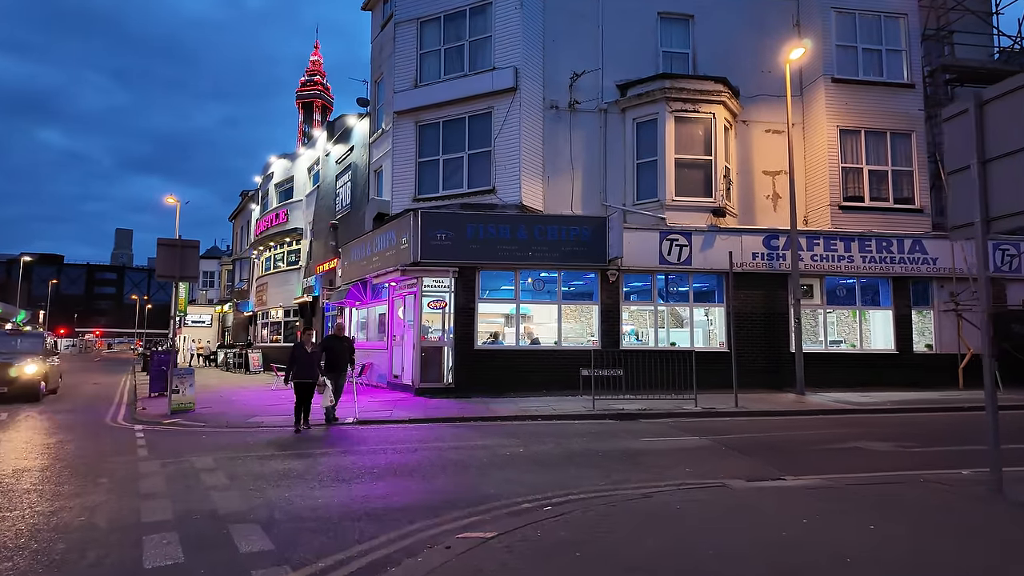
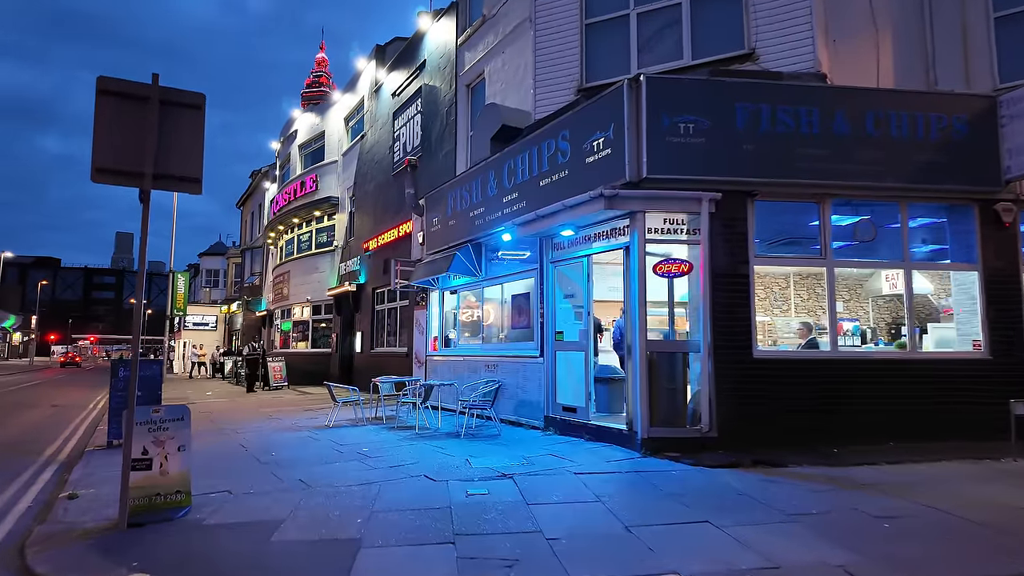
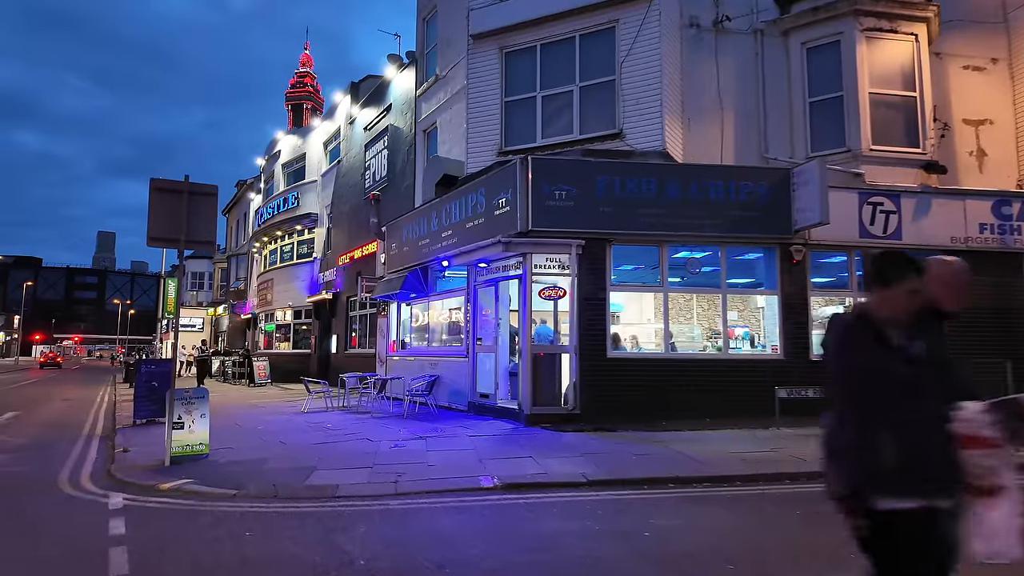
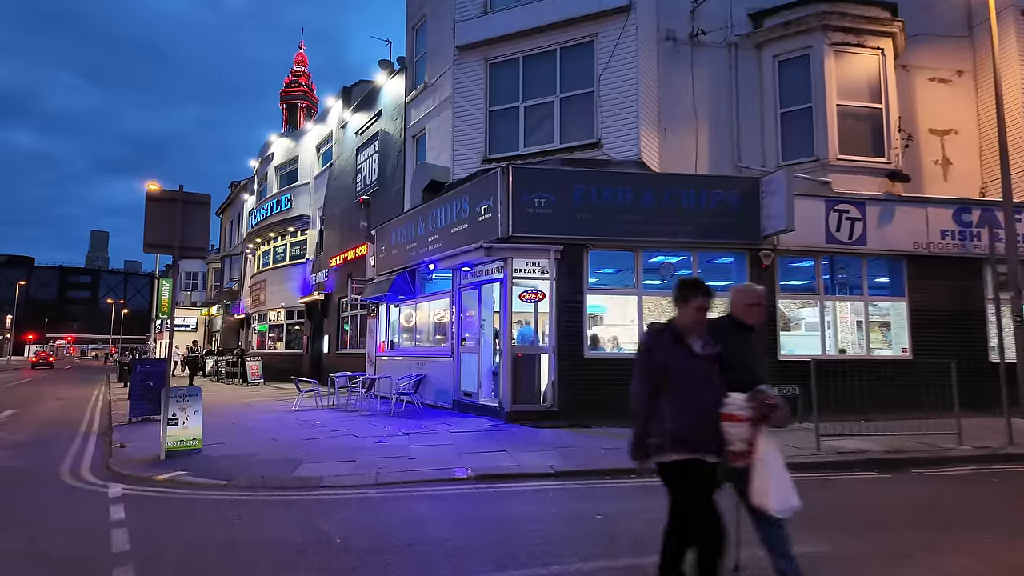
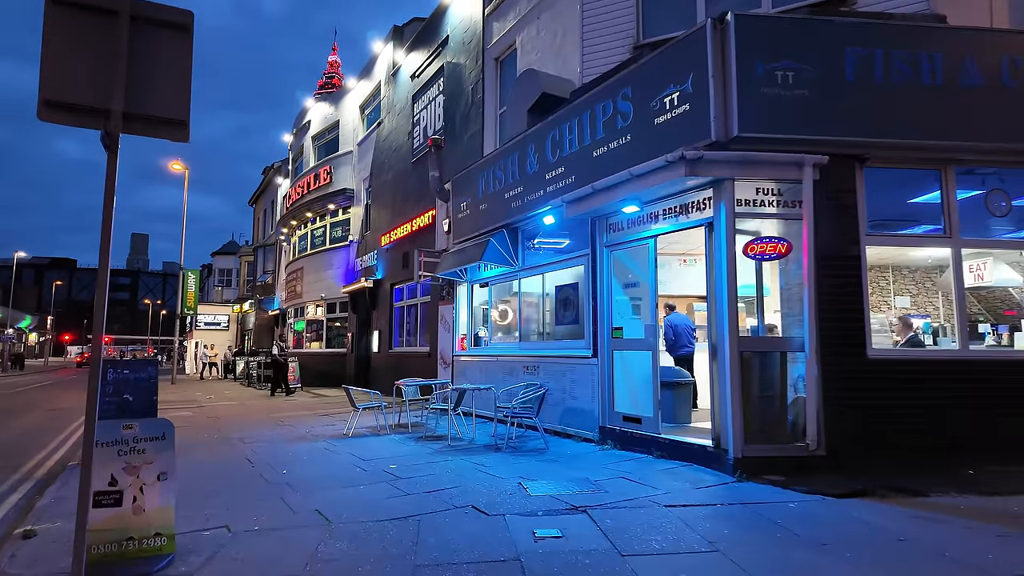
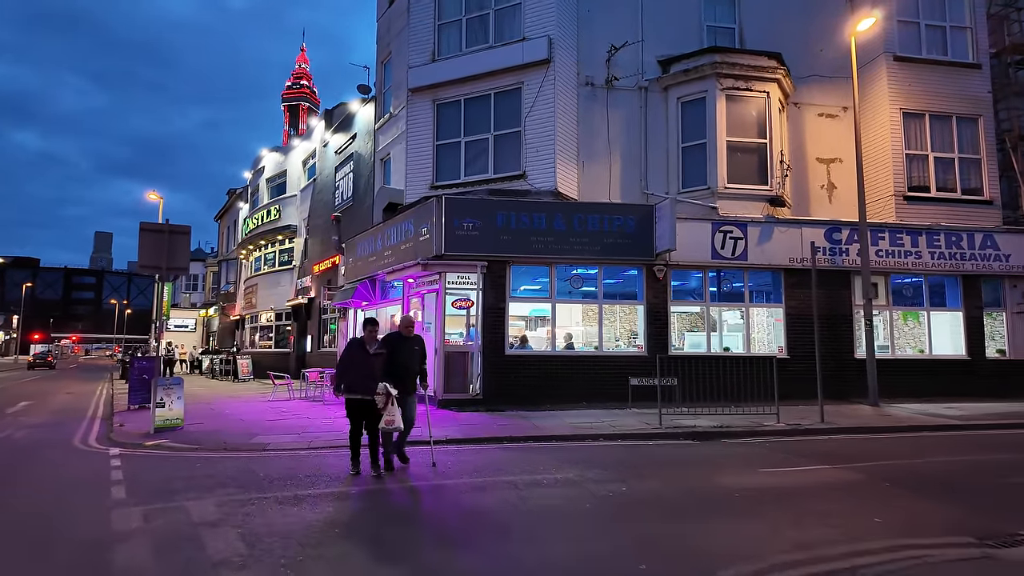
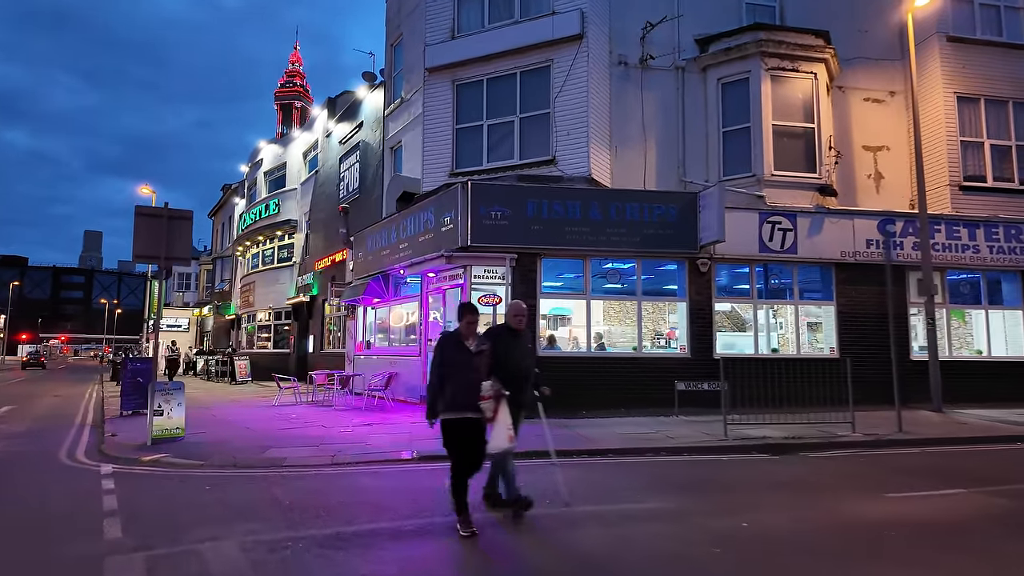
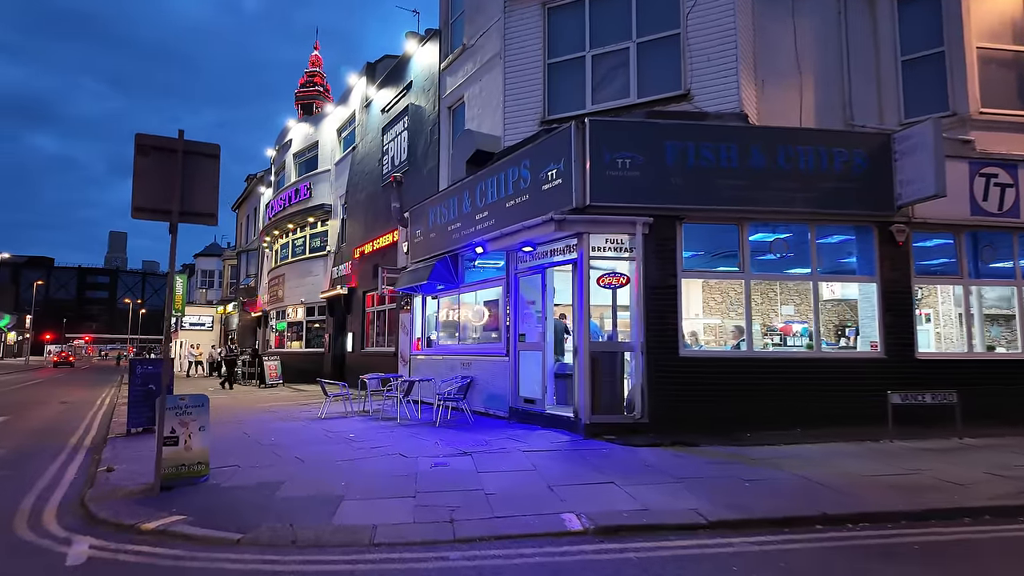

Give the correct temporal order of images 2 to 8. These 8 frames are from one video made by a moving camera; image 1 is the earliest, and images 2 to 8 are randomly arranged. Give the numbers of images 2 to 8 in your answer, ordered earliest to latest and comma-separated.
6, 7, 4, 3, 8, 2, 5
